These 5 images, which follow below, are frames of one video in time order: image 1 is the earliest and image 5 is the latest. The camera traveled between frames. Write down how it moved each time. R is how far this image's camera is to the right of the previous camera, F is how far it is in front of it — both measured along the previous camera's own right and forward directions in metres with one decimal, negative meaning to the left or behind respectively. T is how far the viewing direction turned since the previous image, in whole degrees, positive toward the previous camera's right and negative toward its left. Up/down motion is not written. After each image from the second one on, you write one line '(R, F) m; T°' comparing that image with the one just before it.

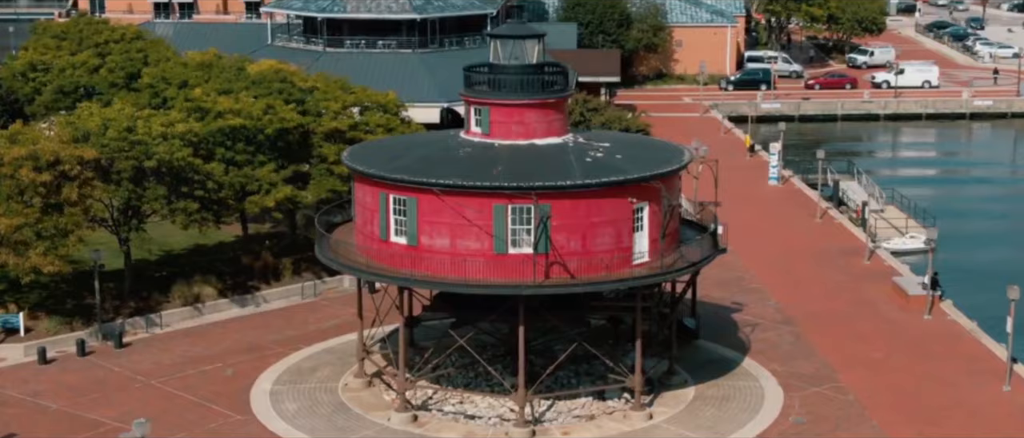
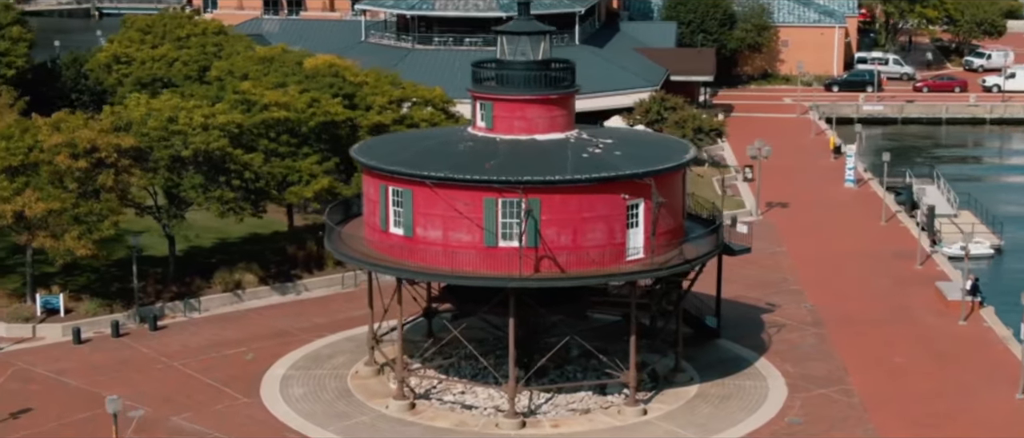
(+3.5, -0.3) m; -6°
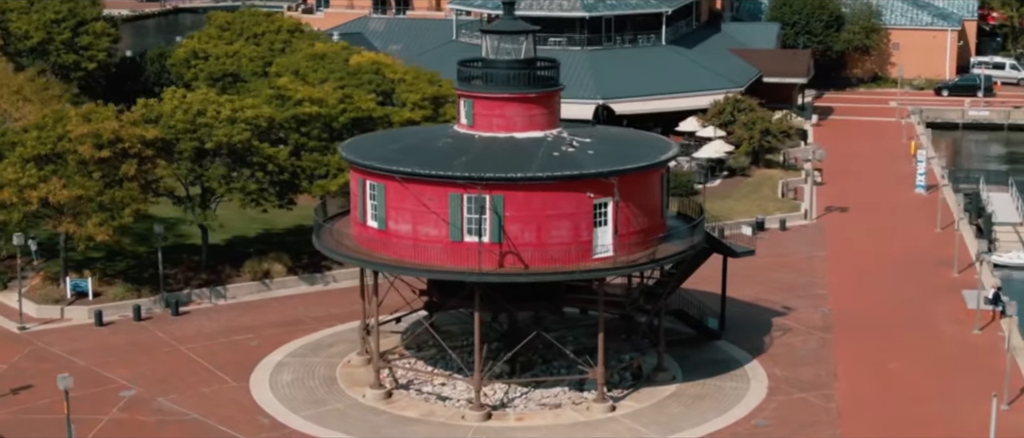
(+4.4, -0.3) m; -7°
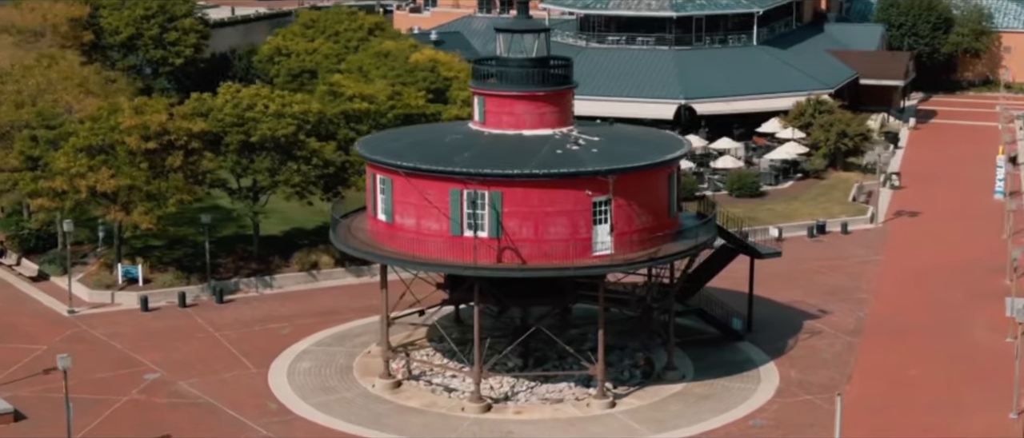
(+3.4, -0.3) m; -6°
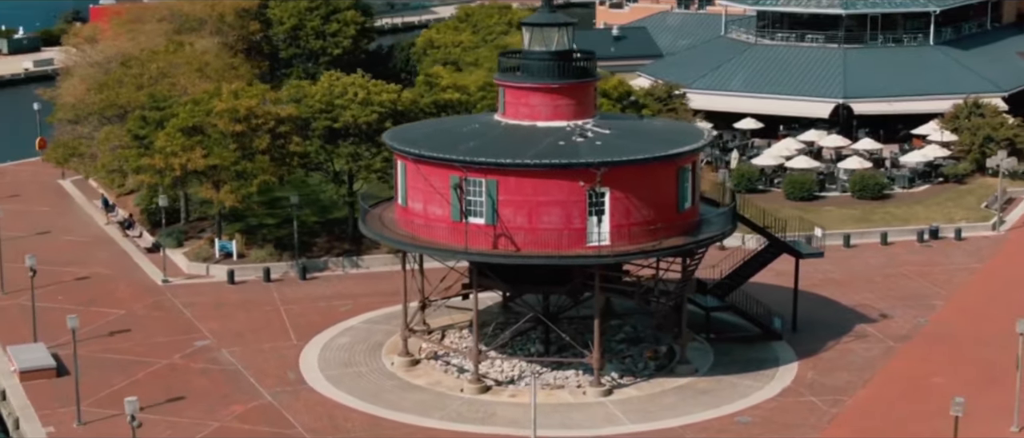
(+6.8, -0.3) m; -11°
